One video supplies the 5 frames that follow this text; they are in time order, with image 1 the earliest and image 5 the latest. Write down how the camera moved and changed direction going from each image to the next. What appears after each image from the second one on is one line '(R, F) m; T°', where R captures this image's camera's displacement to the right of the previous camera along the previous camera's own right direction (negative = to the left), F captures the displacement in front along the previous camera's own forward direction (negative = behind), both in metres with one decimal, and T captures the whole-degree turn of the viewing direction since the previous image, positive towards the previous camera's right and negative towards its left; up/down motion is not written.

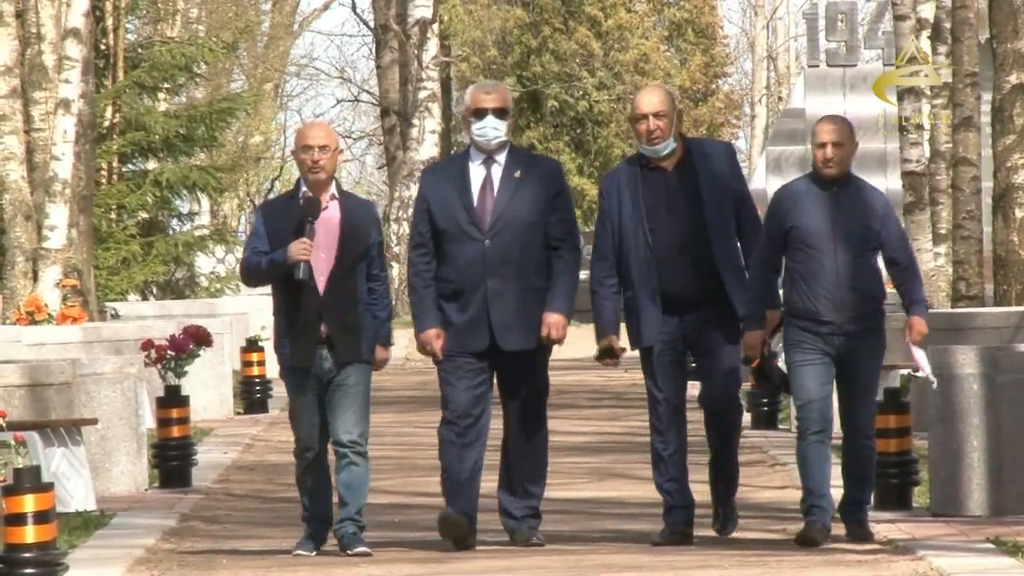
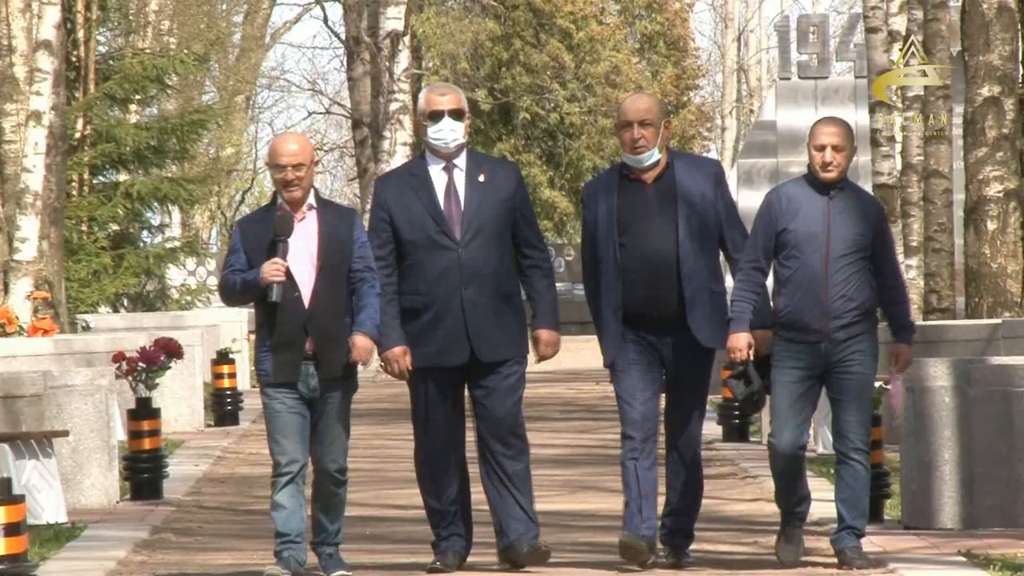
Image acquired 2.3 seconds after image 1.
(+0.2, 0.0) m; 0°
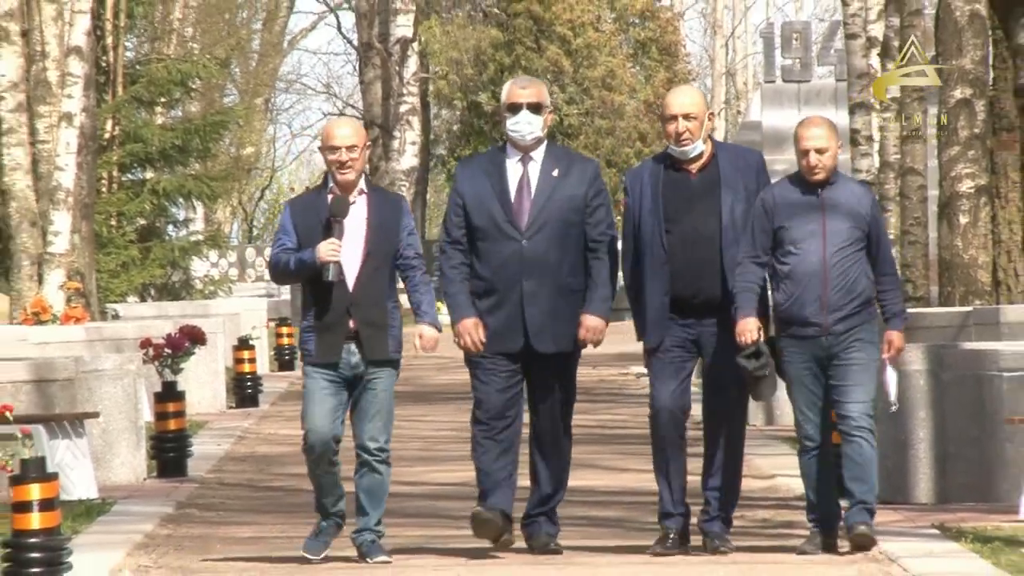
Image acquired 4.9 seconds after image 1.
(0.0, -0.9) m; 0°
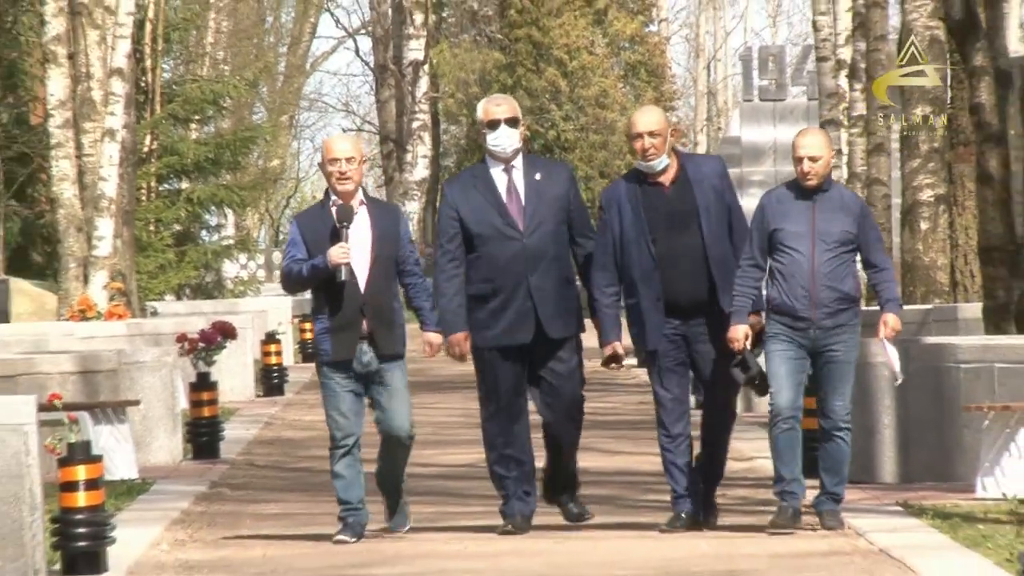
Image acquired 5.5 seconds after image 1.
(+0.1, -1.4) m; 0°
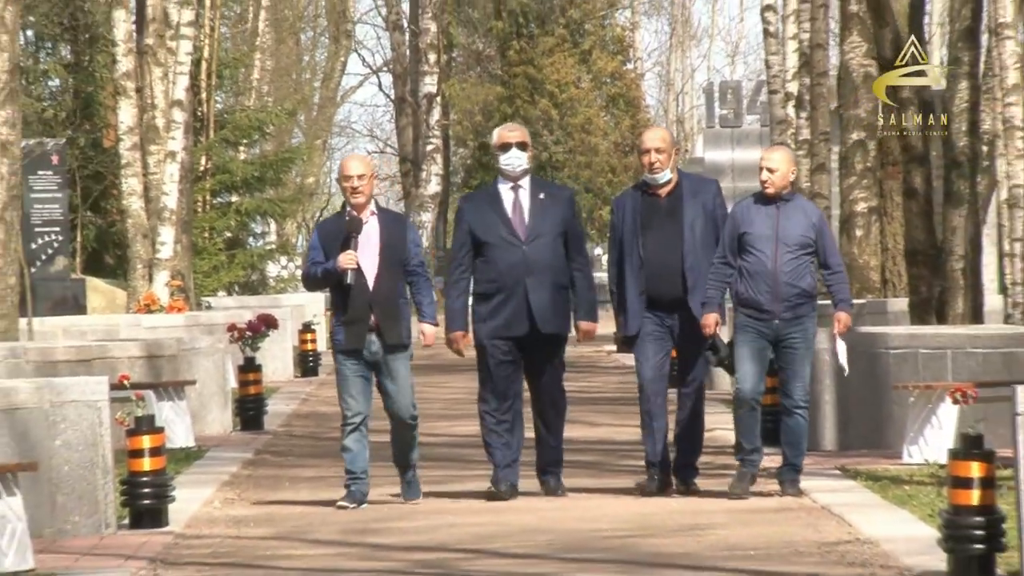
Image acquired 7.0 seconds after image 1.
(+0.2, -2.8) m; 0°
